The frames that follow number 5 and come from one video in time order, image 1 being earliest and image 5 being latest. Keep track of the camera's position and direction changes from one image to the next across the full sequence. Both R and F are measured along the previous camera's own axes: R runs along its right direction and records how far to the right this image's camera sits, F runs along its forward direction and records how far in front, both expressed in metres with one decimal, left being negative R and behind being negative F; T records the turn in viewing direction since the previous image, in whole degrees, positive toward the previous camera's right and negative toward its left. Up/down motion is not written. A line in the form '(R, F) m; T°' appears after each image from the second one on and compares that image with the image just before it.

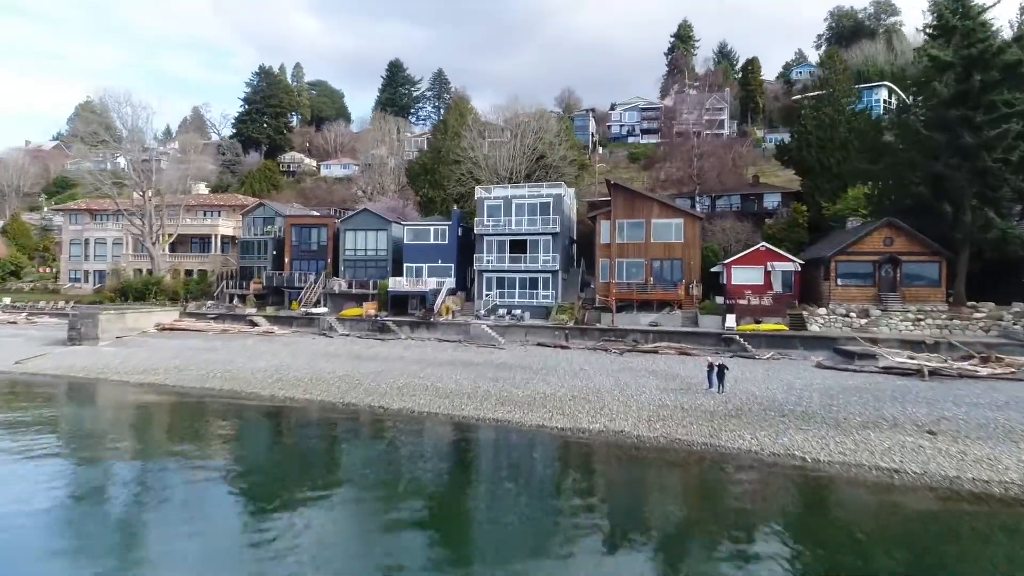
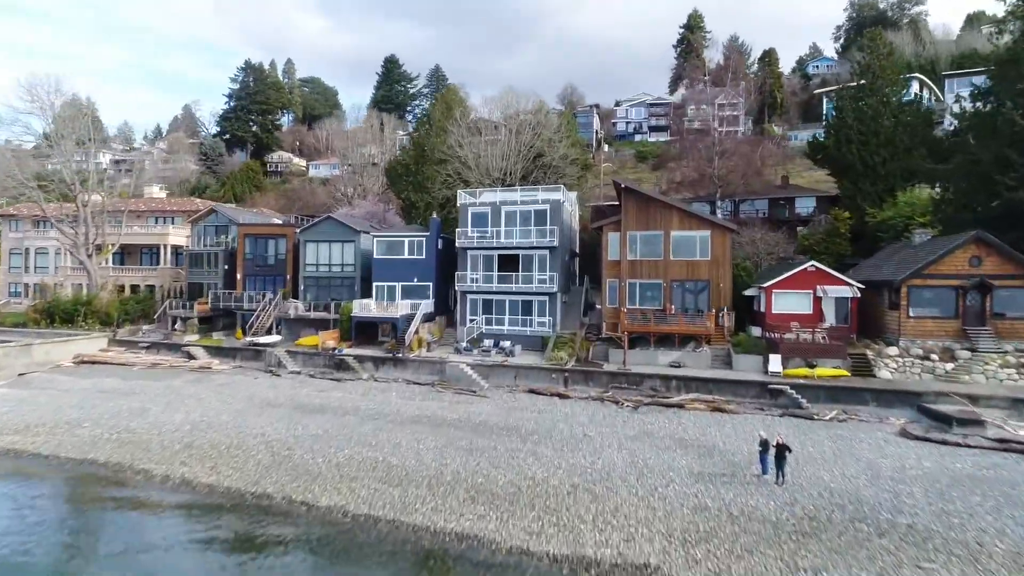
(+0.6, +6.3) m; 0°
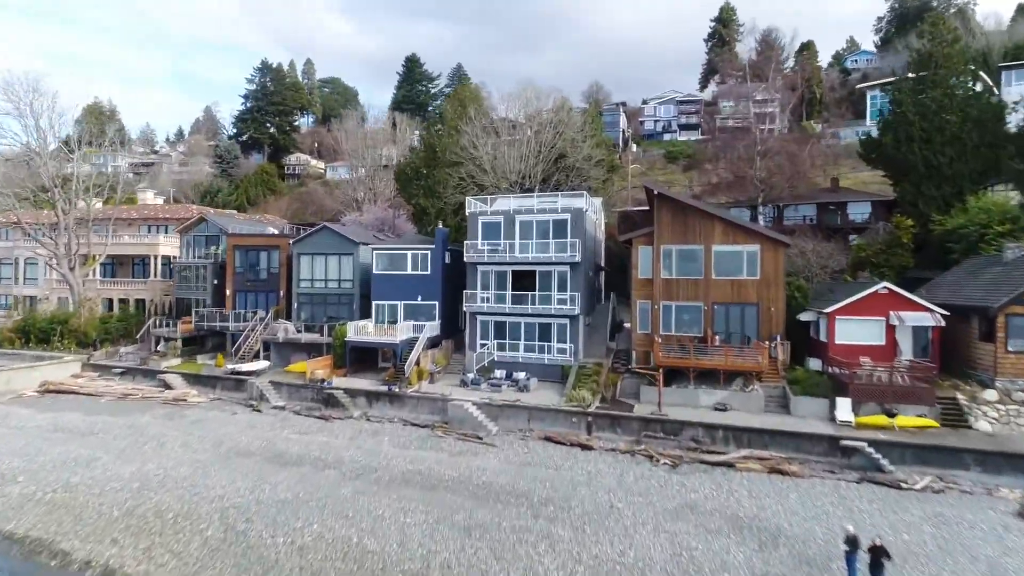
(+0.3, +3.8) m; -2°
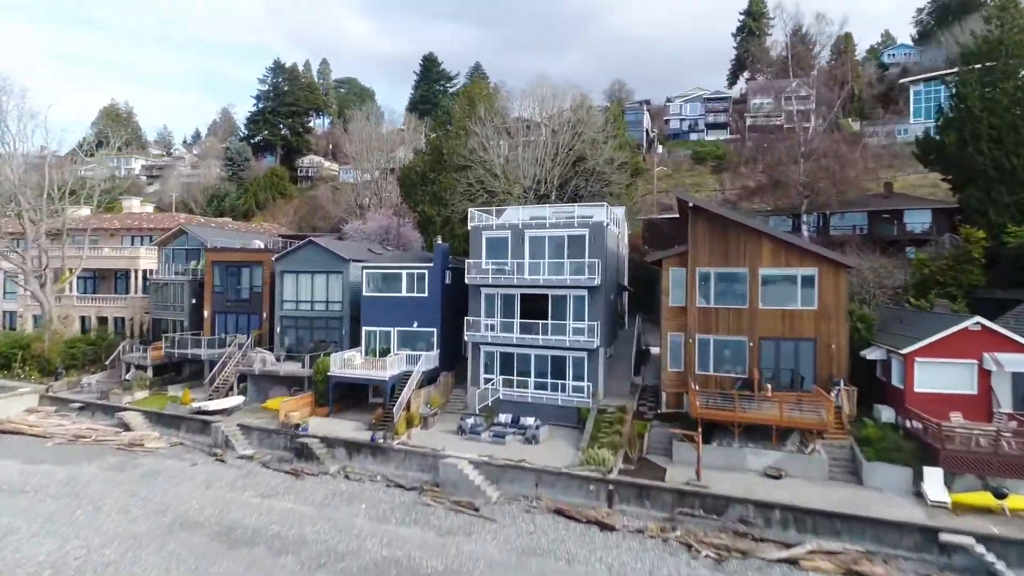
(+0.4, +3.8) m; -2°
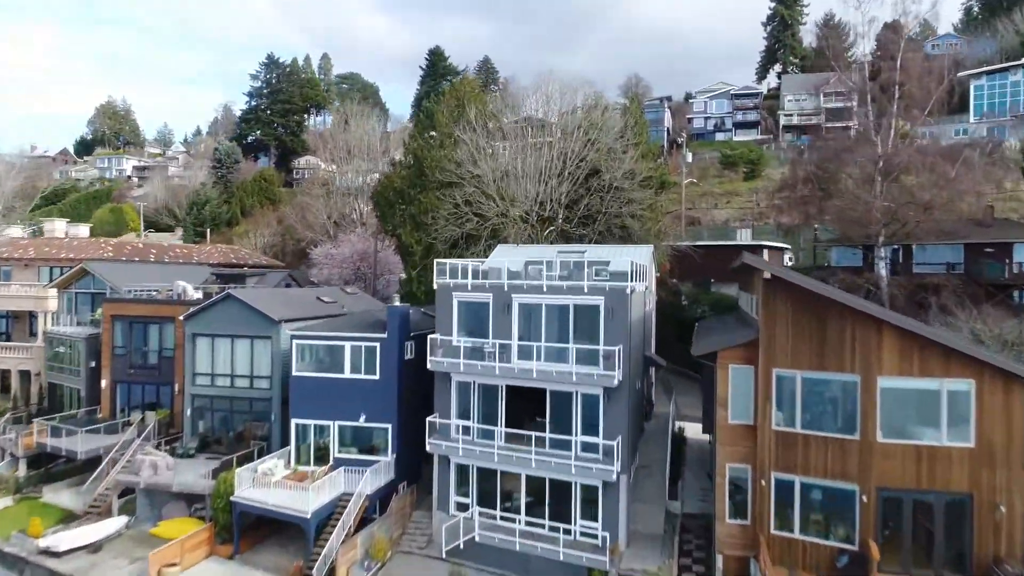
(+0.7, +7.2) m; -1°
